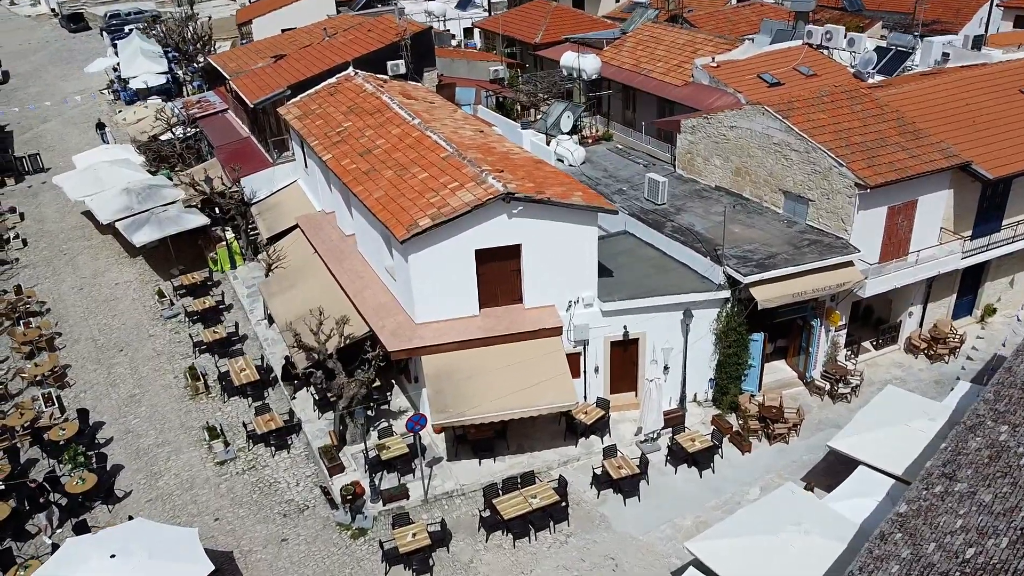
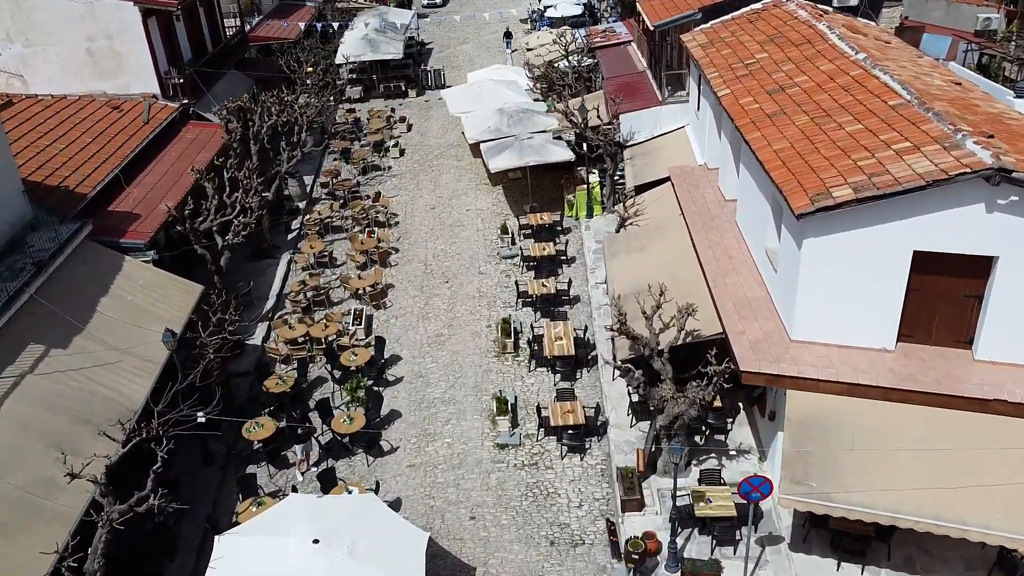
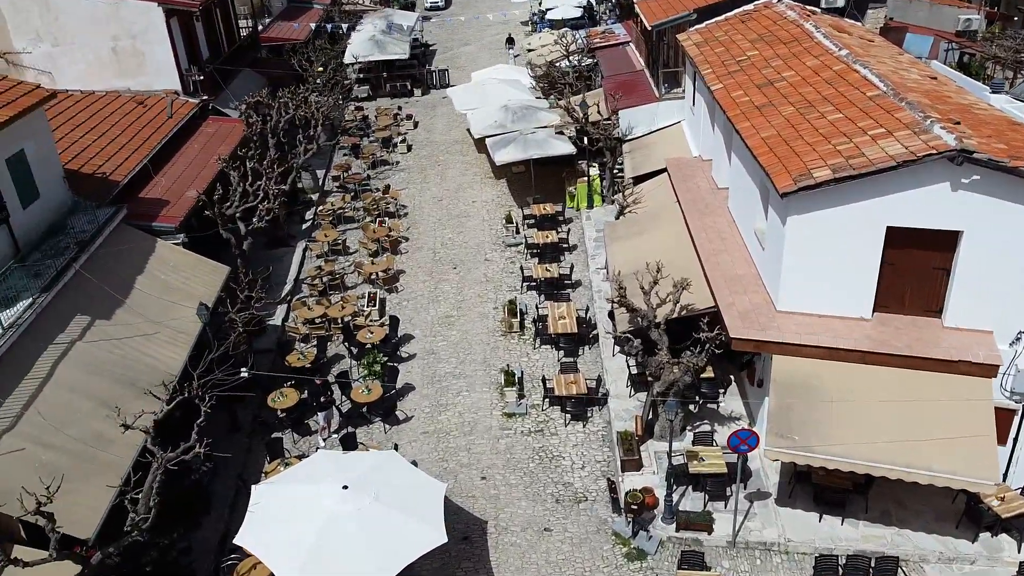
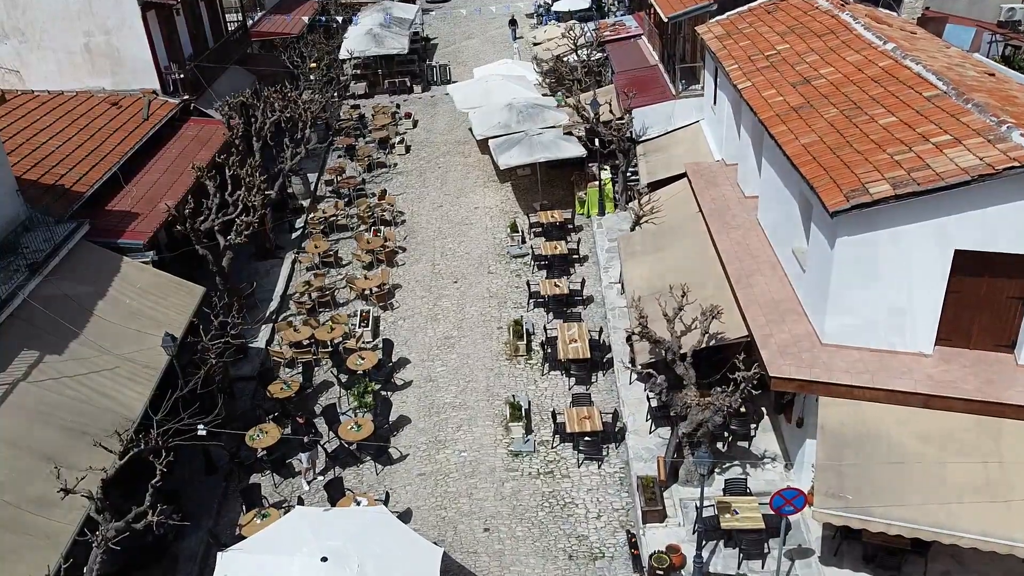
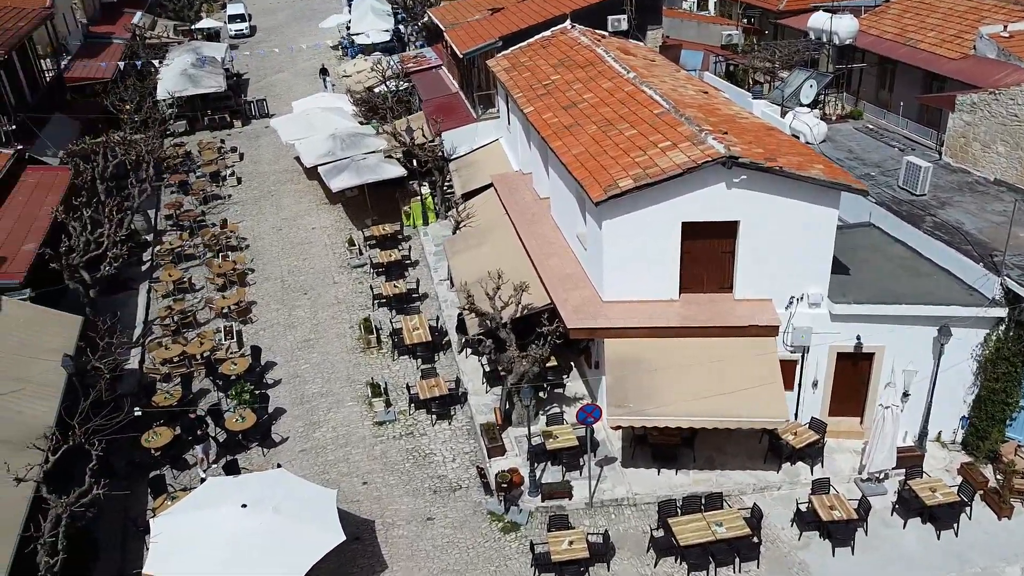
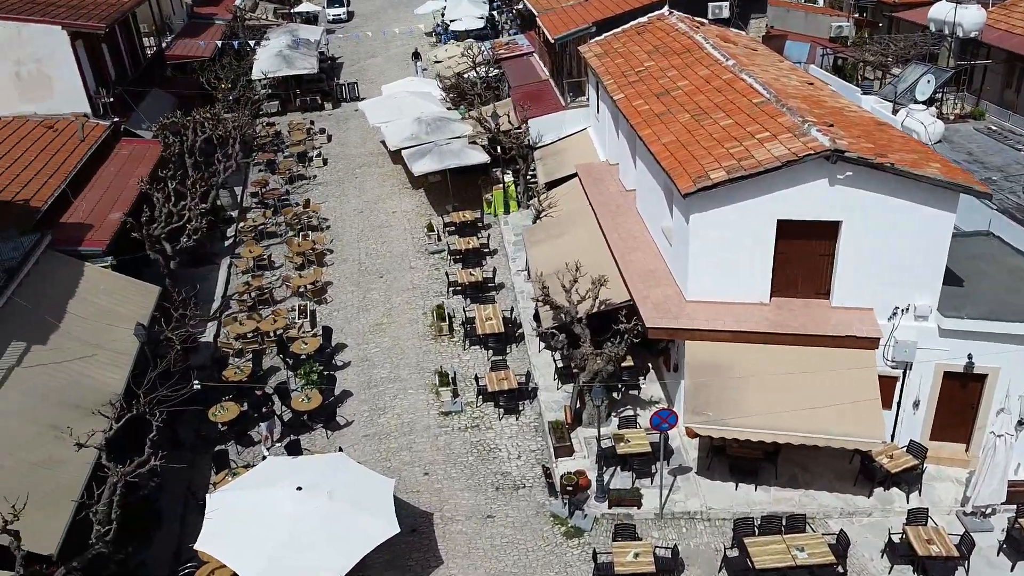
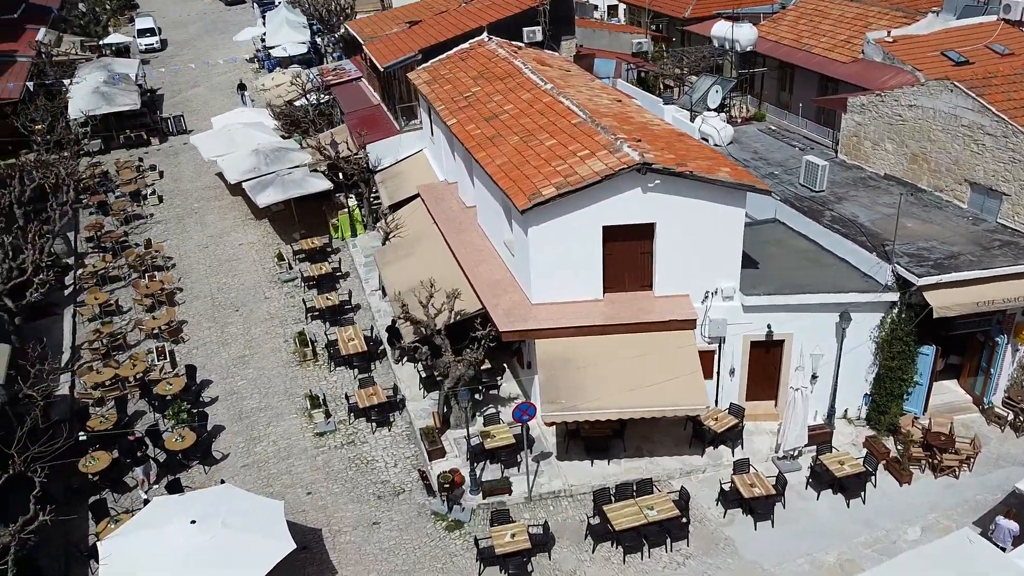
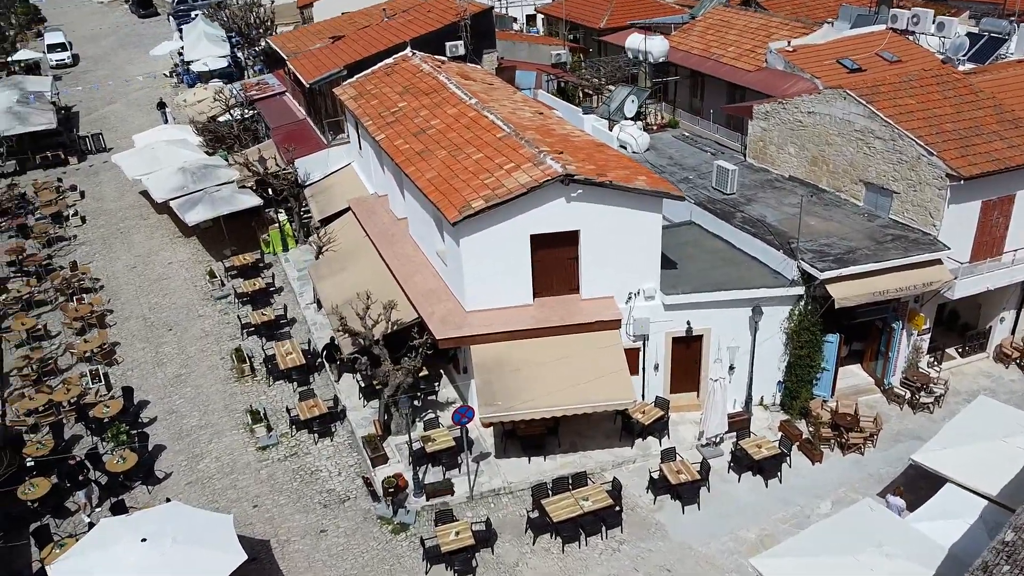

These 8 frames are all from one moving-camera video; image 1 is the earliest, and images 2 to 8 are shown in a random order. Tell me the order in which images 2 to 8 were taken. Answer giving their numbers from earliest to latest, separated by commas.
8, 7, 5, 6, 3, 2, 4
